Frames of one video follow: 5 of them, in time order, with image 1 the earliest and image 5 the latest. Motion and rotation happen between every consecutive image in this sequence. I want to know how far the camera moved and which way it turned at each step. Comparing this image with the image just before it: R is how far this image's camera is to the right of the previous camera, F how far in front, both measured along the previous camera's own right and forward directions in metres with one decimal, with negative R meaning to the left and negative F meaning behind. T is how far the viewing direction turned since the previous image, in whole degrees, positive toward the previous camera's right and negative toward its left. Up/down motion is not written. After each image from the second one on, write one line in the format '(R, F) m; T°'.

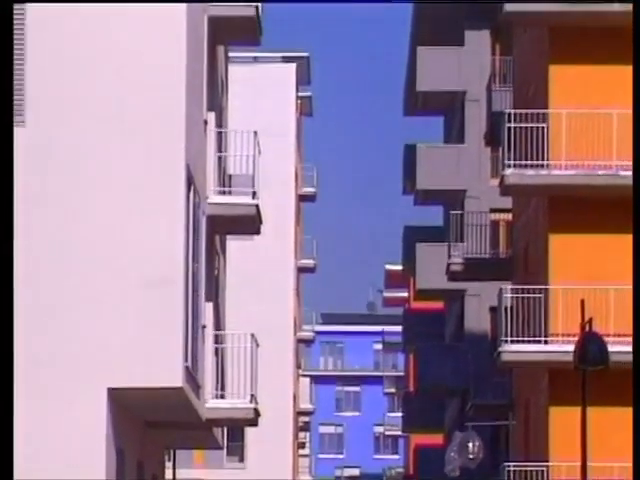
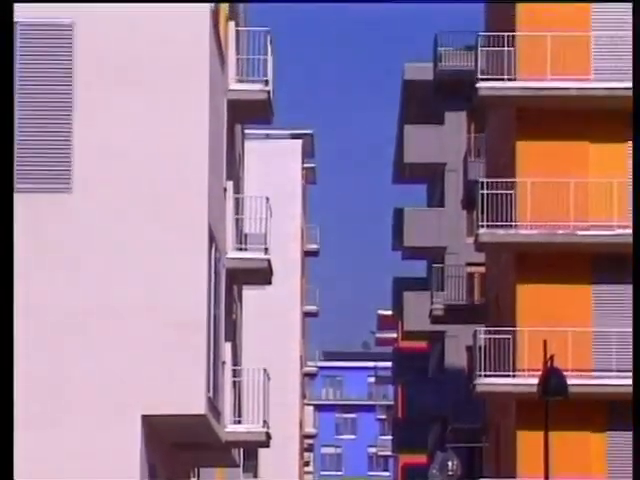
(0.0, -3.8) m; 0°
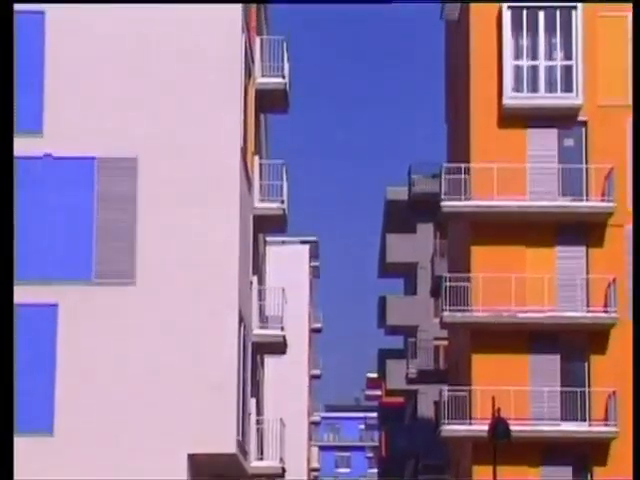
(0.0, -8.0) m; 0°
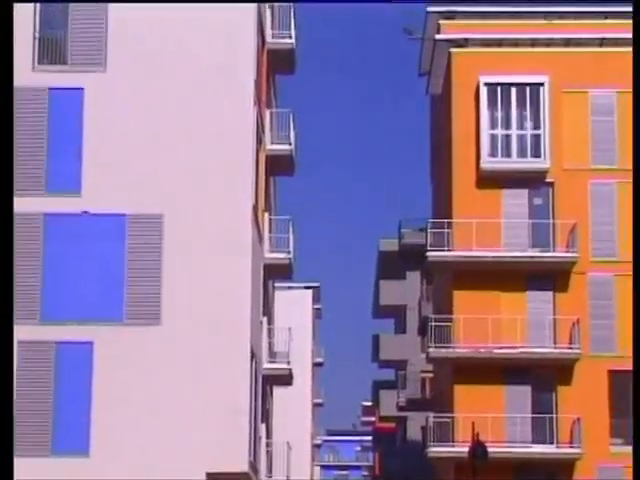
(0.0, -4.9) m; 0°
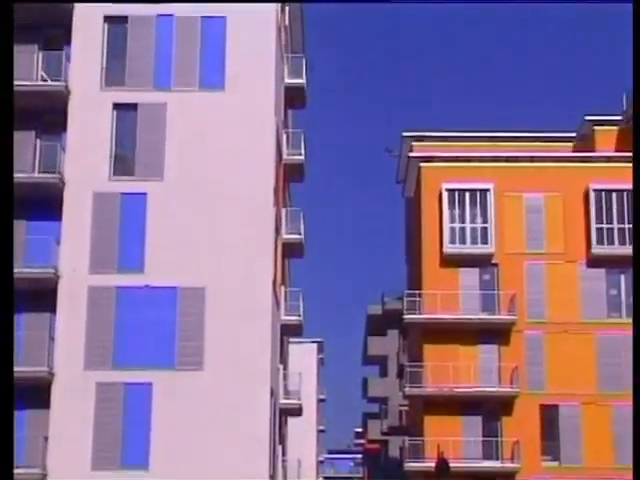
(+0.1, -12.4) m; 0°
